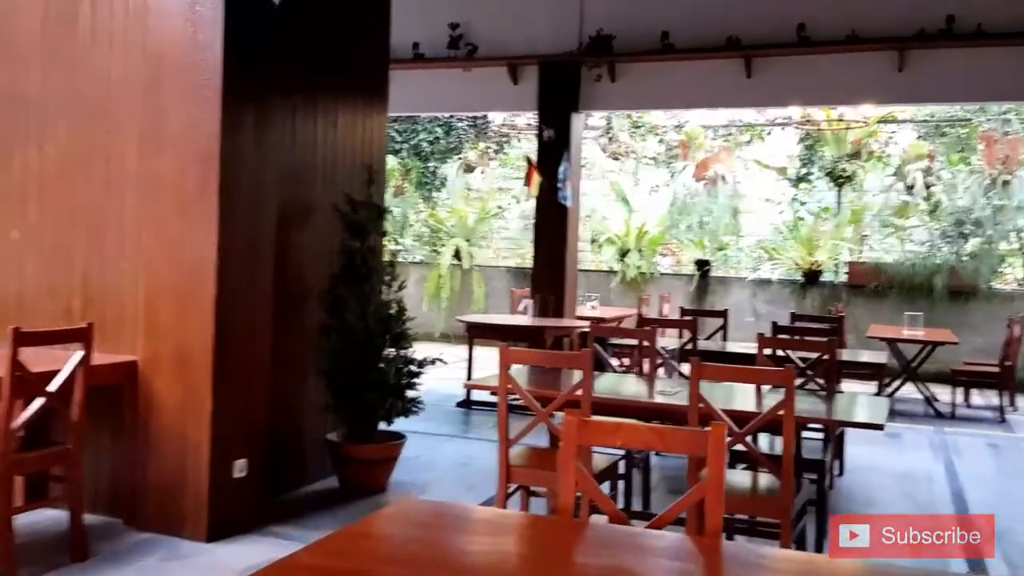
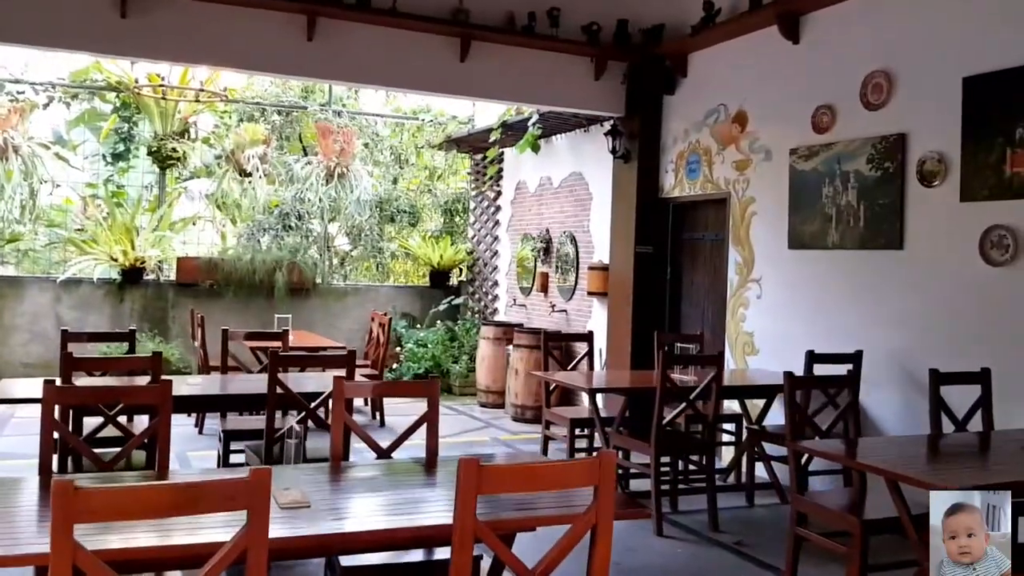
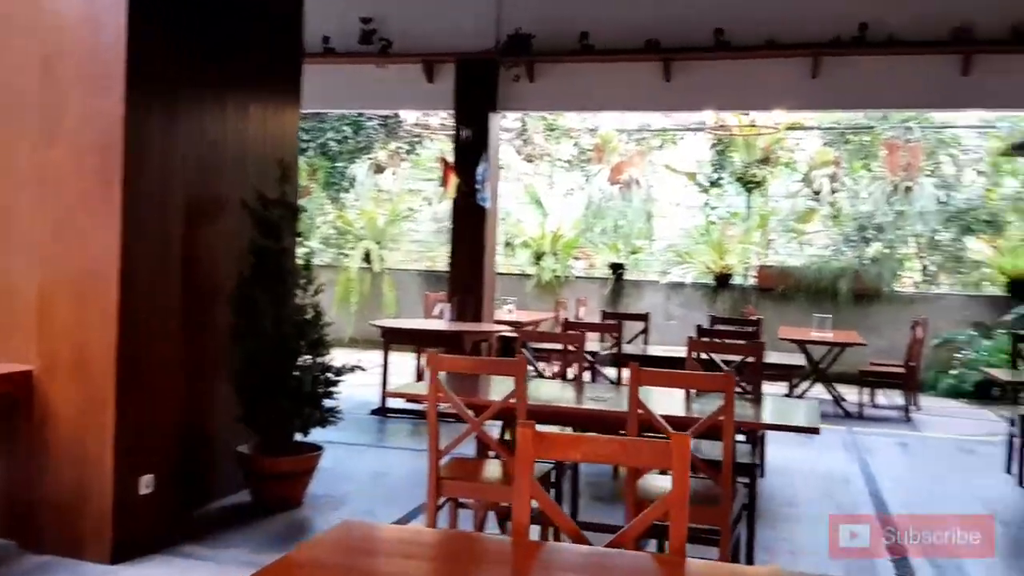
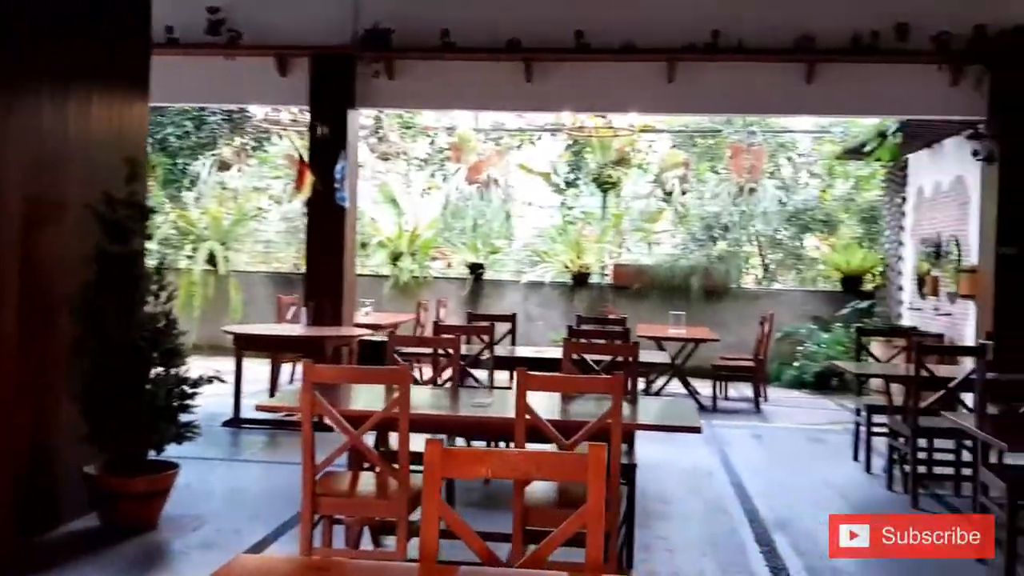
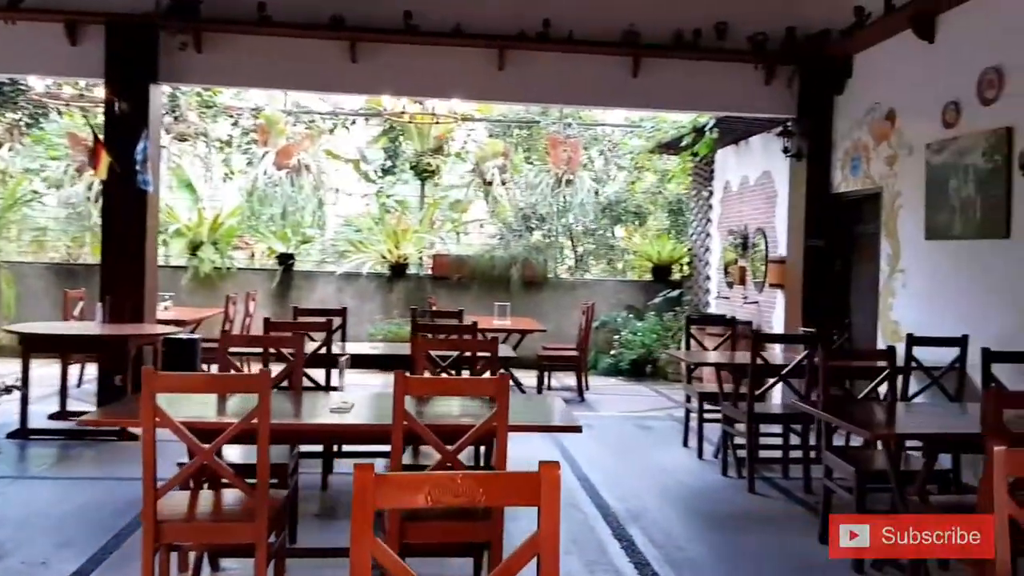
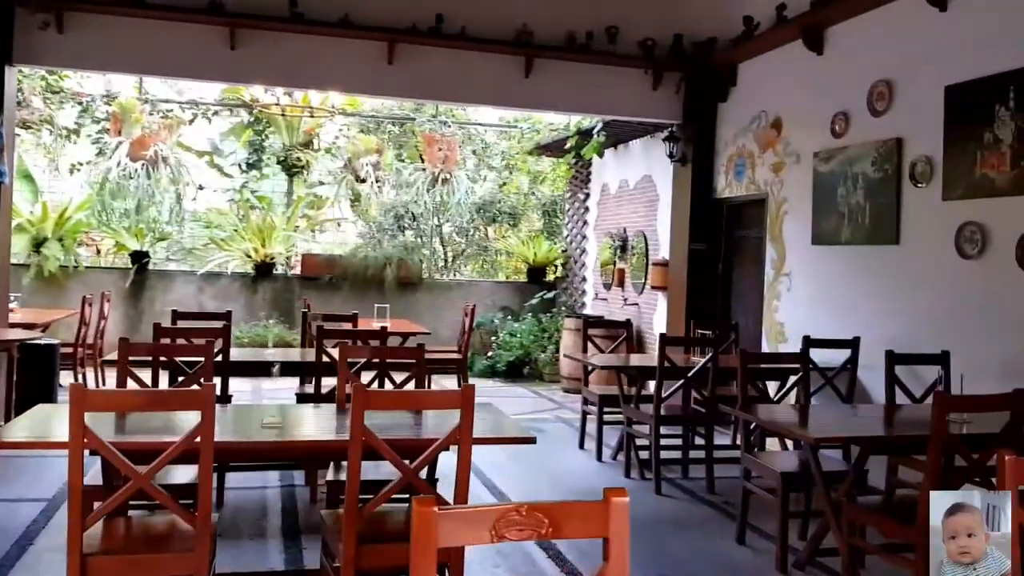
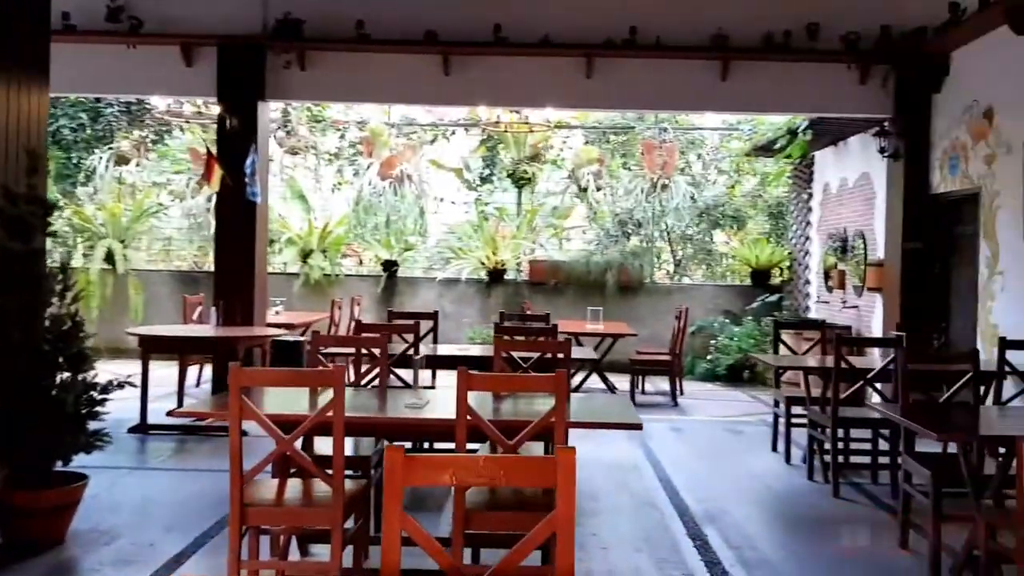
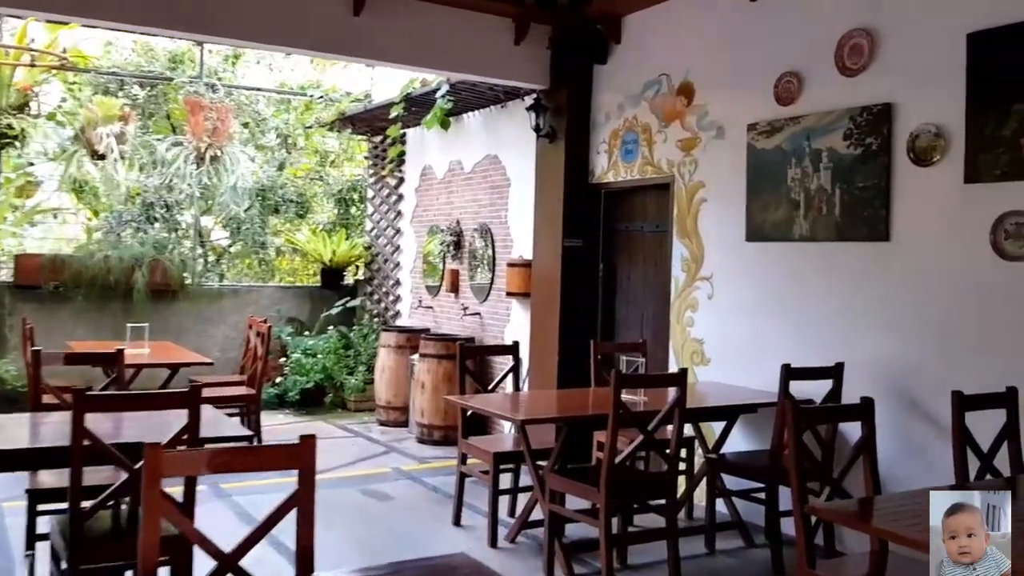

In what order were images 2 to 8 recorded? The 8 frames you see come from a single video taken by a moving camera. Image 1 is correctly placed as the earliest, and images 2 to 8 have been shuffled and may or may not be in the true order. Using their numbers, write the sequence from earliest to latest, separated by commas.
3, 4, 7, 5, 6, 2, 8
